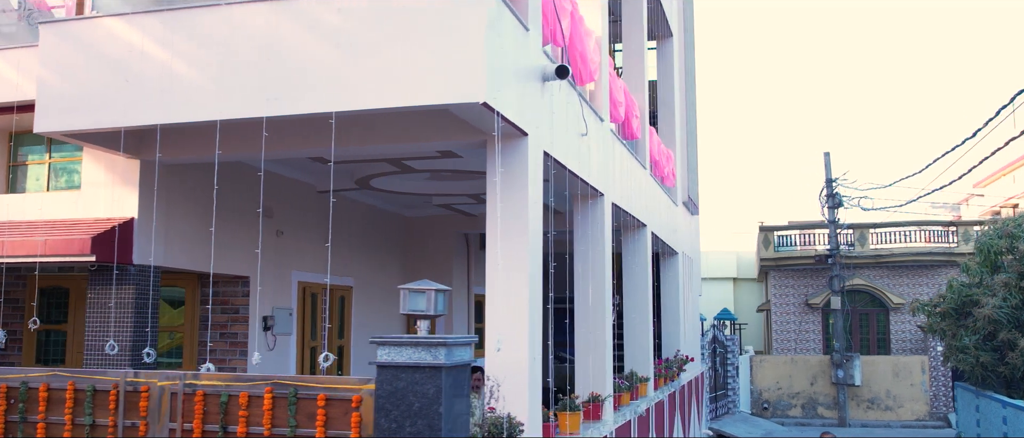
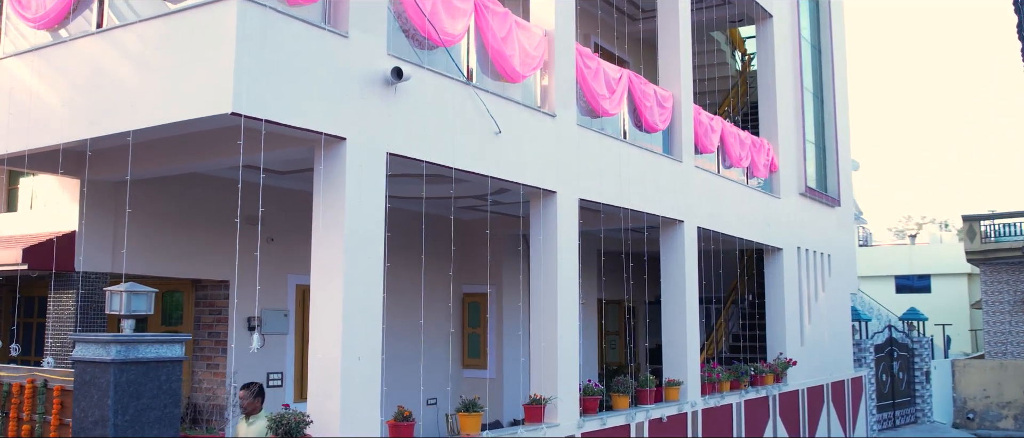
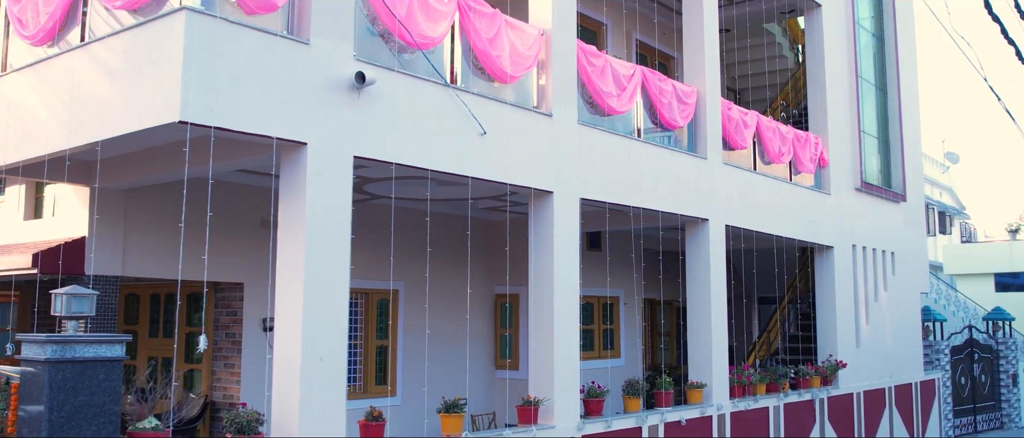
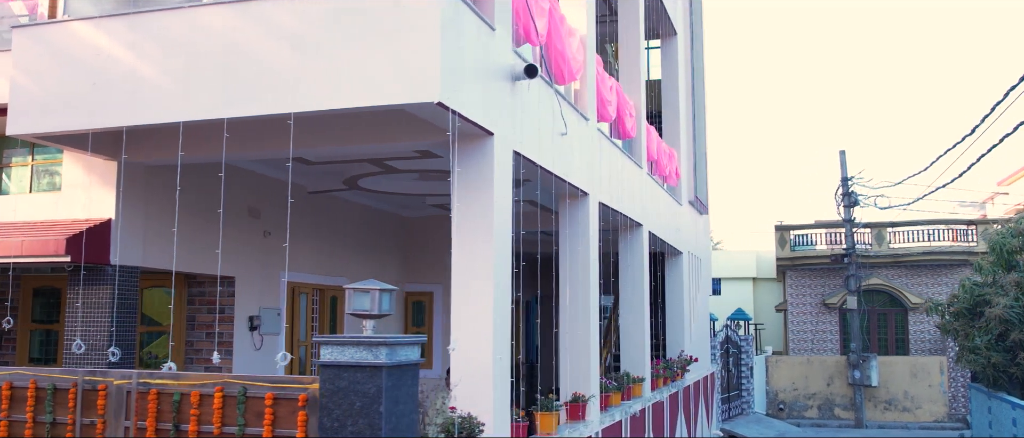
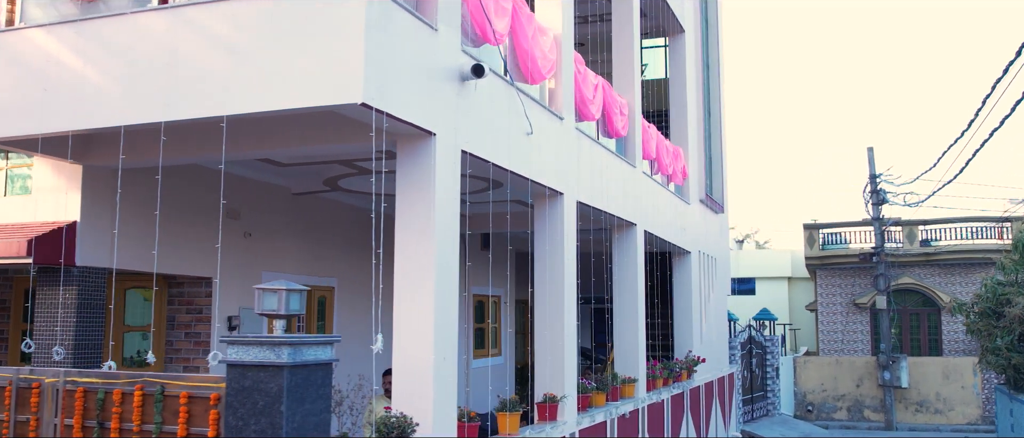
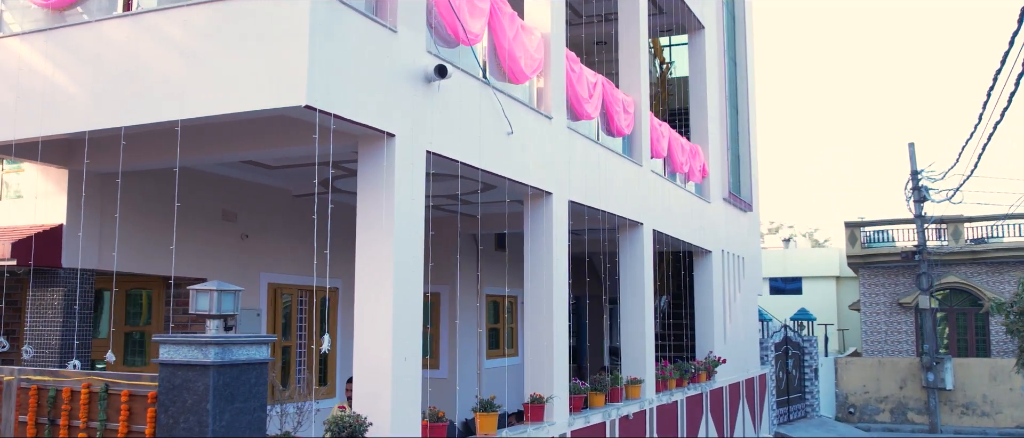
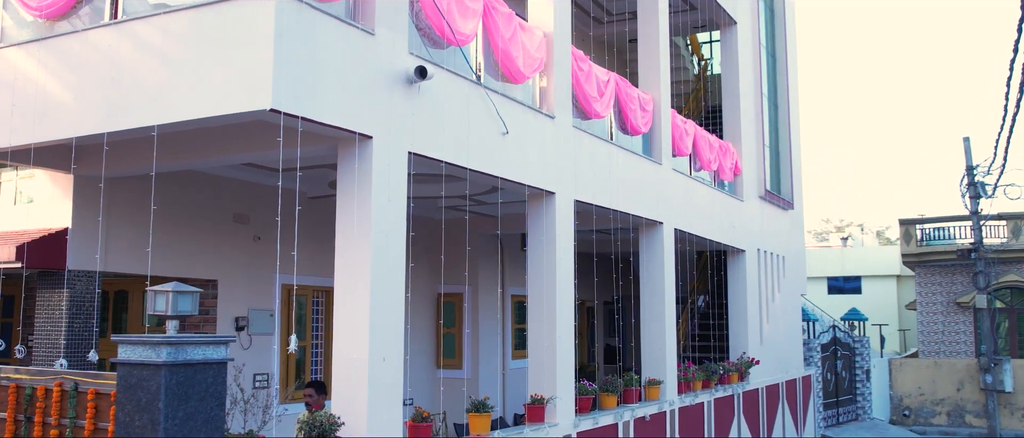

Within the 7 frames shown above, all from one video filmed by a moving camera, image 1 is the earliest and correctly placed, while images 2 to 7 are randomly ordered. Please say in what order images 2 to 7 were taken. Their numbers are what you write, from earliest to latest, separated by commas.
4, 5, 6, 7, 2, 3
